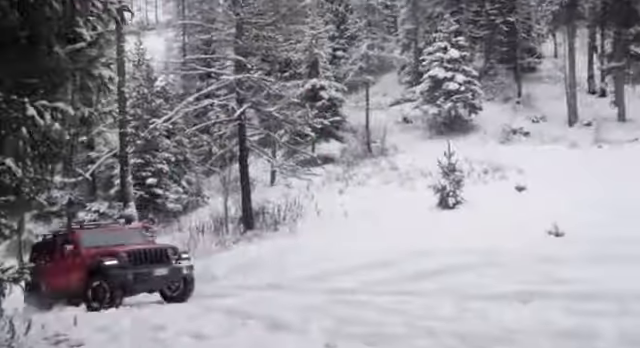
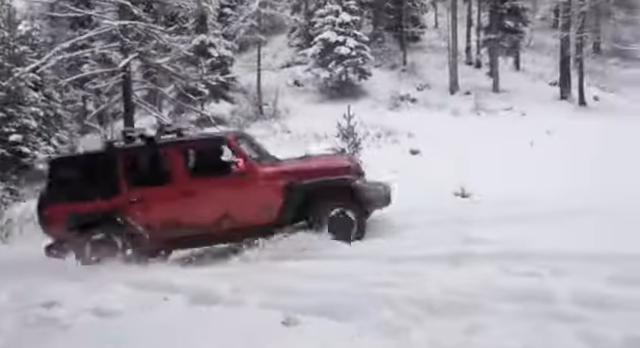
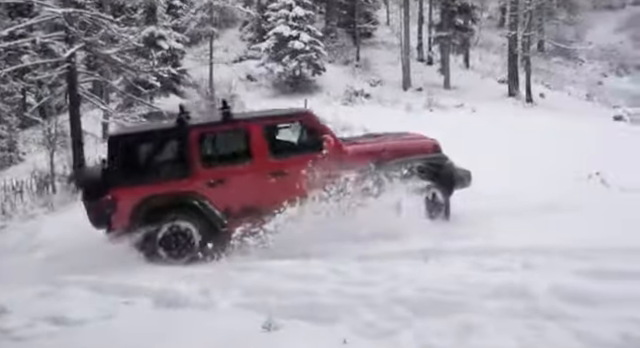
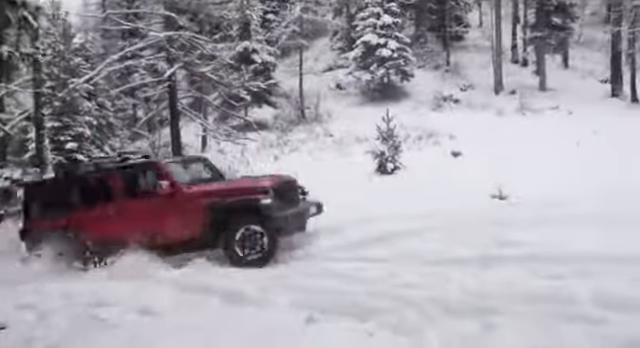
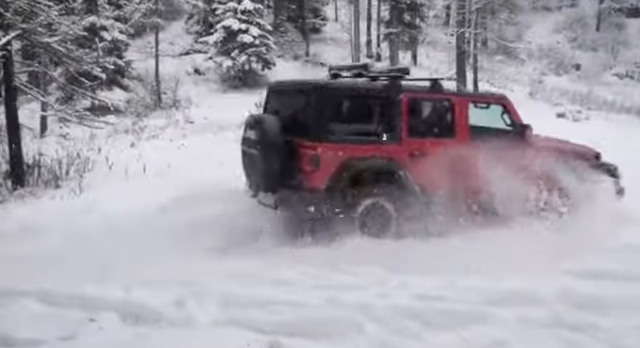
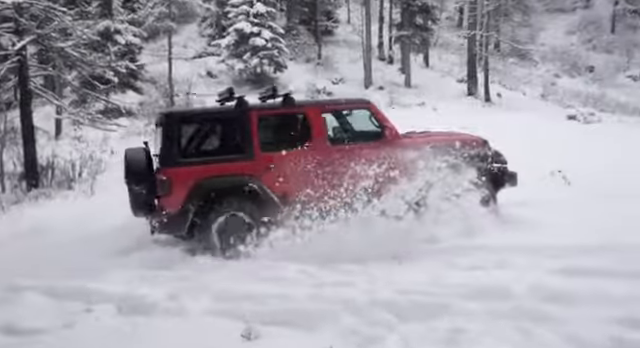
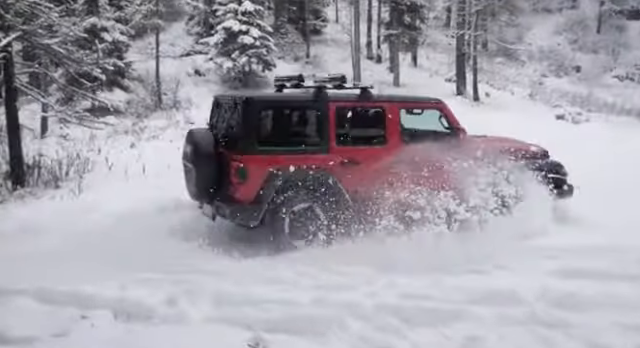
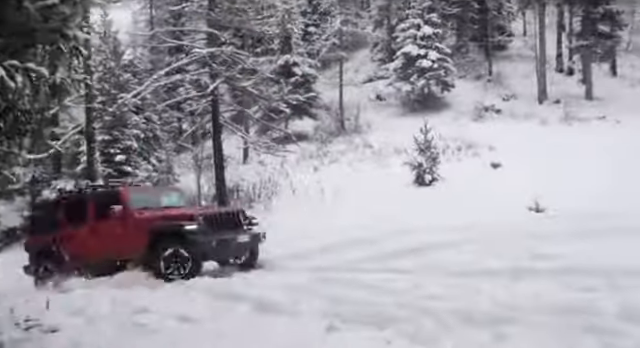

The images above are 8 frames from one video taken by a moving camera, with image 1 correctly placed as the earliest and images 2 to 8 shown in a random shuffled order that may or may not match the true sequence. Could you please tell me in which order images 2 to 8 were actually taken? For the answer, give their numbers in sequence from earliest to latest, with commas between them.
8, 4, 2, 3, 6, 7, 5
